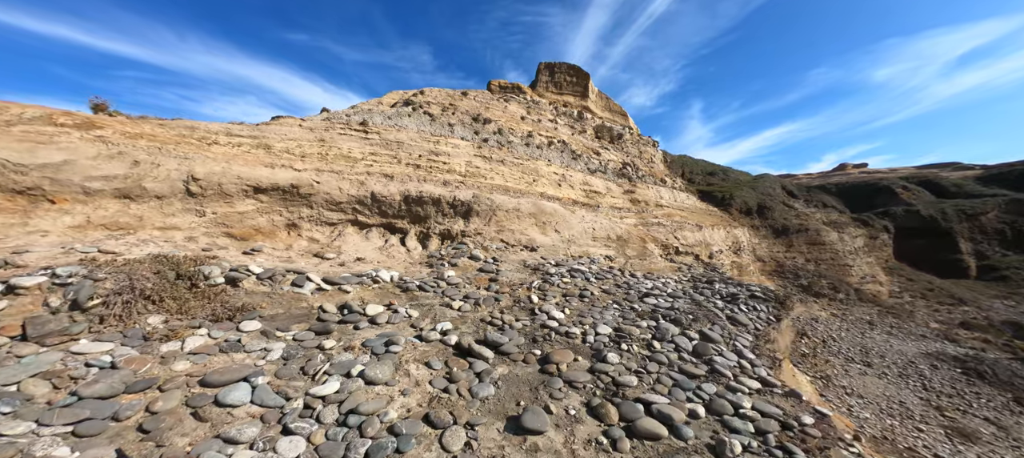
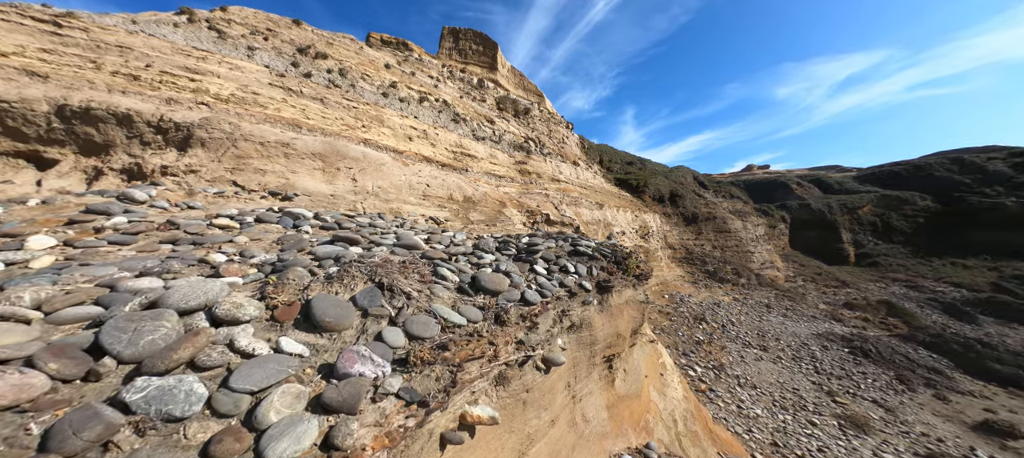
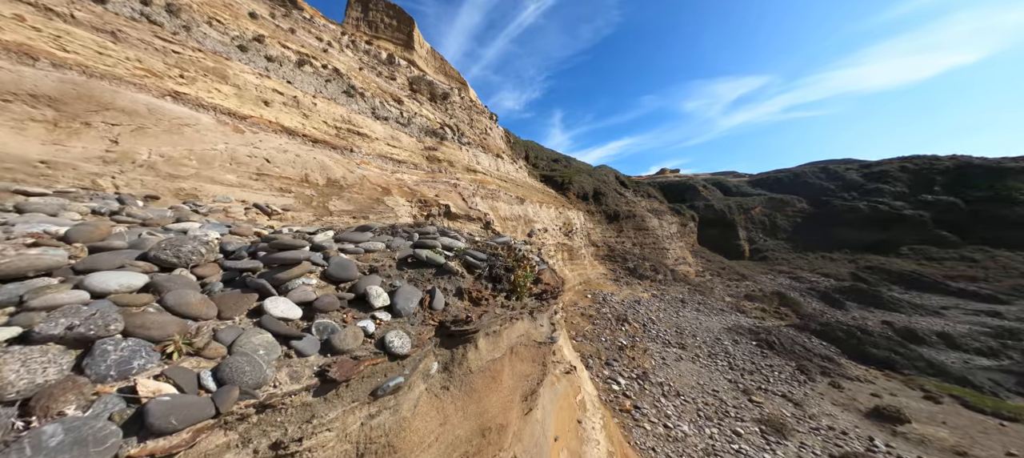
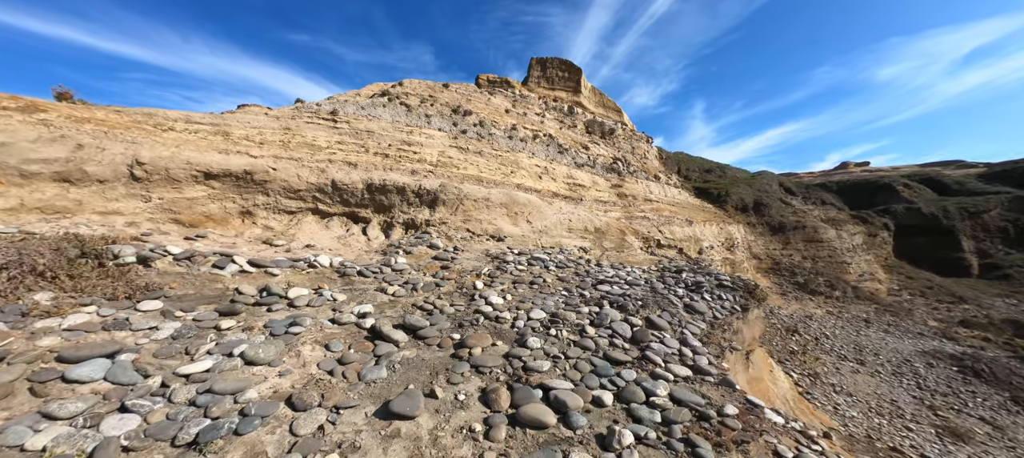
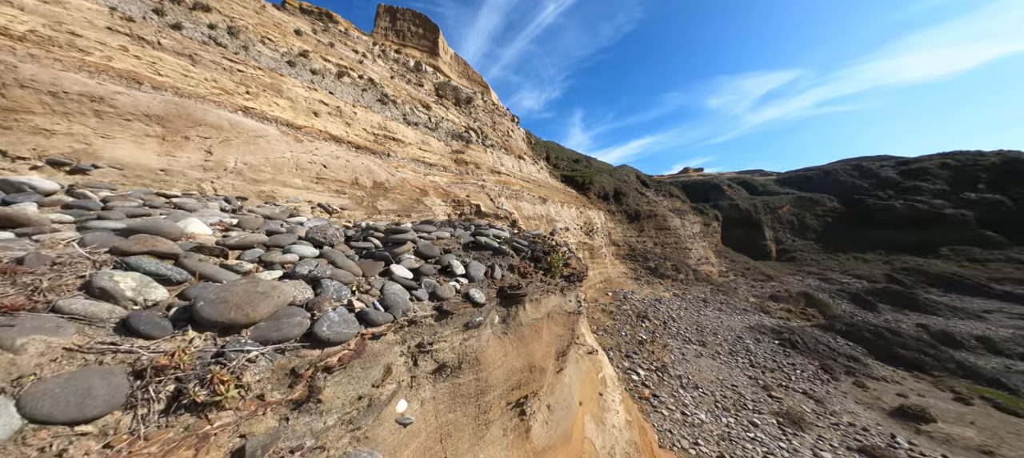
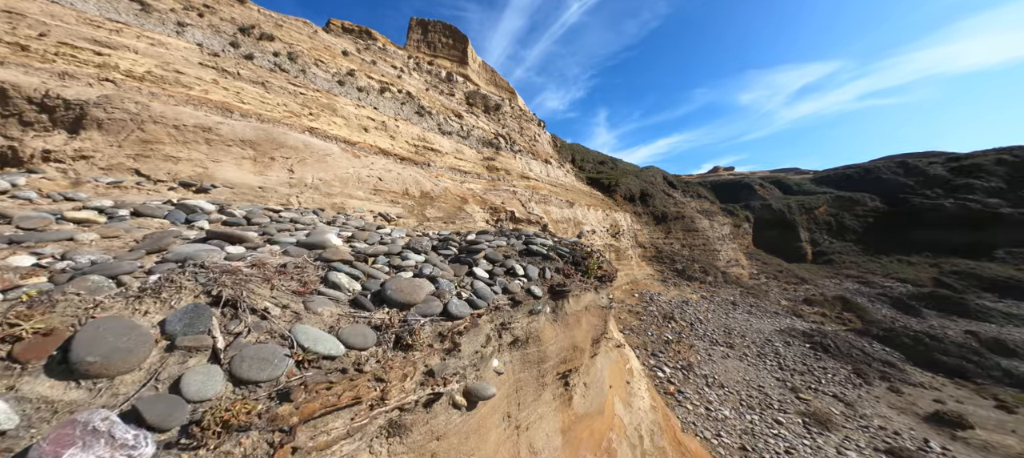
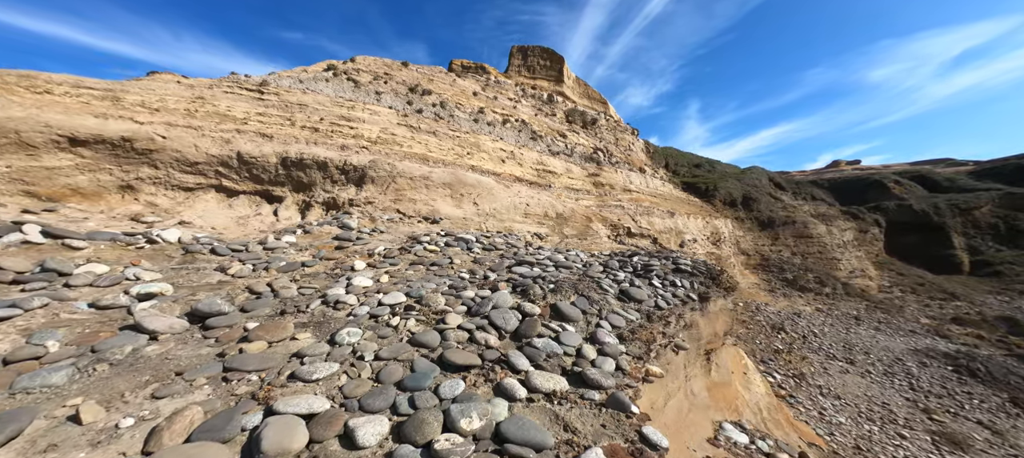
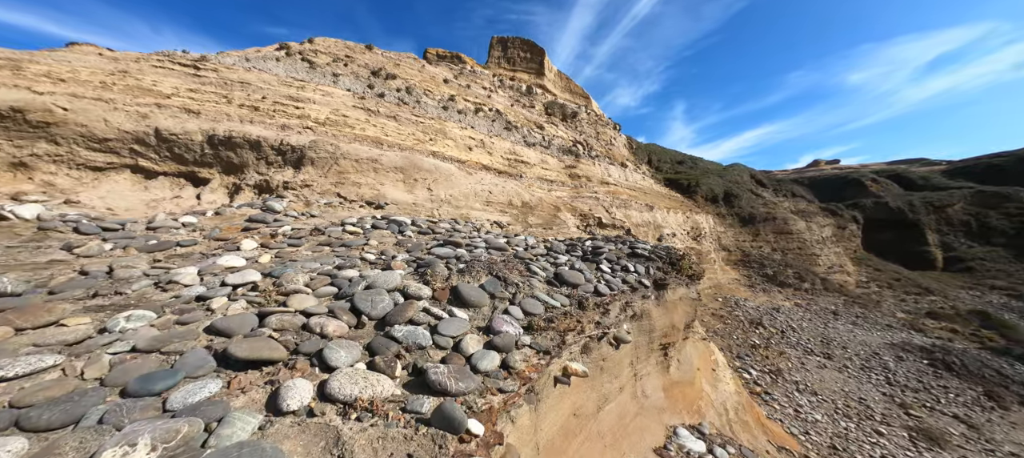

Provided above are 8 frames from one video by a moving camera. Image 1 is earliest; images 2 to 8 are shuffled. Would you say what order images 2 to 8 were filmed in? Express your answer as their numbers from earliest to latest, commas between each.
4, 7, 8, 2, 6, 5, 3
